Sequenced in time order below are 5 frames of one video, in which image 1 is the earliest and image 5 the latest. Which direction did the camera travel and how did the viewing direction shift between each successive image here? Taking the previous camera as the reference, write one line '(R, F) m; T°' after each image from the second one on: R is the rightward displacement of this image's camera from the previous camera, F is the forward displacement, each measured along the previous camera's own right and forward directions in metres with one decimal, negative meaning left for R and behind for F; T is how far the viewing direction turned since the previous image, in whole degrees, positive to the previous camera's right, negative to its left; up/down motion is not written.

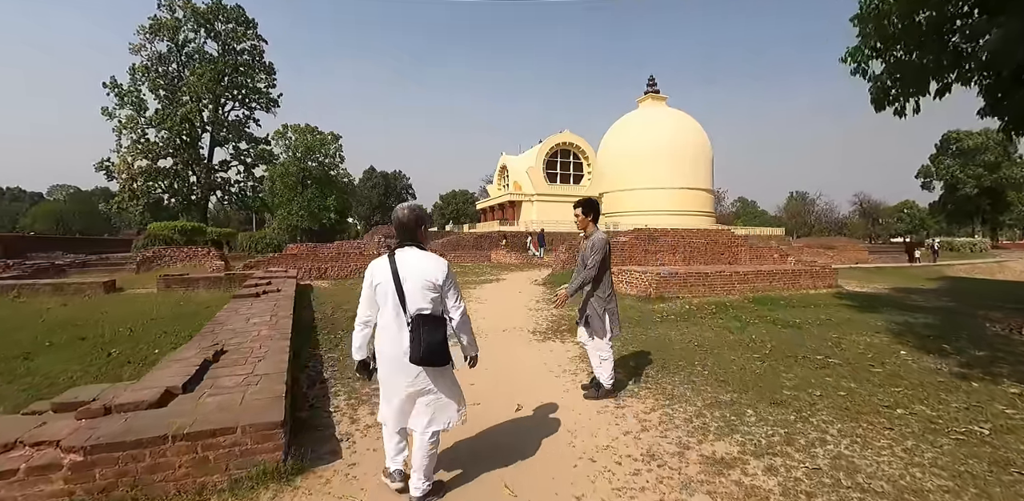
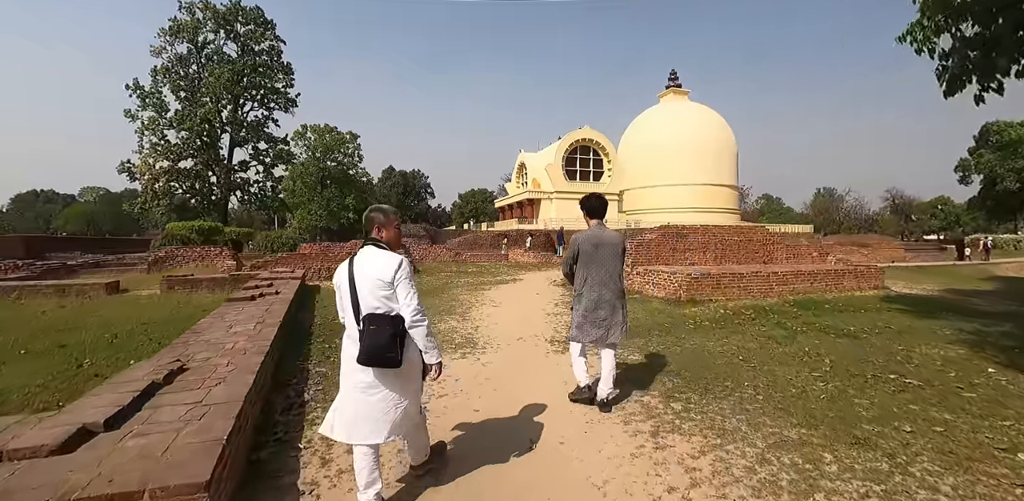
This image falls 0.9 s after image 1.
(0.0, +0.7) m; -2°
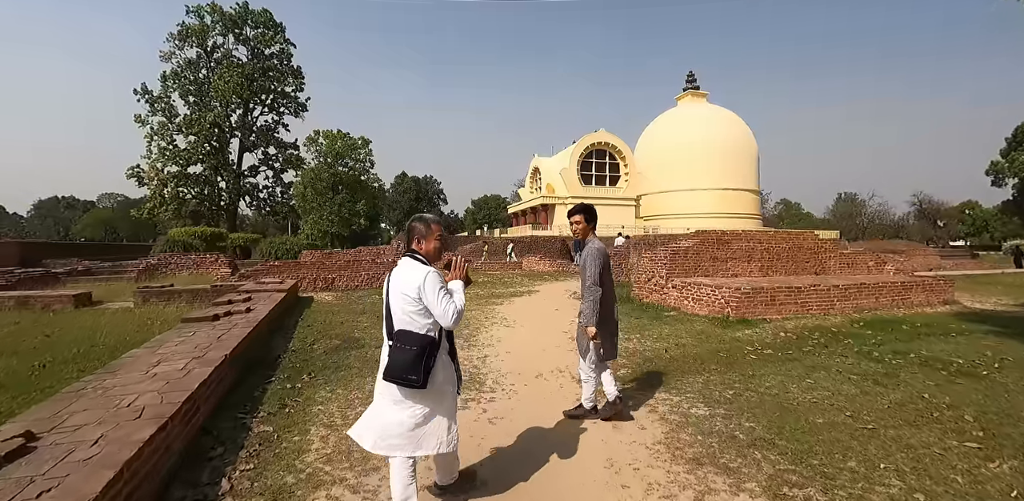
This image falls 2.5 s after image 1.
(0.0, +1.2) m; -2°
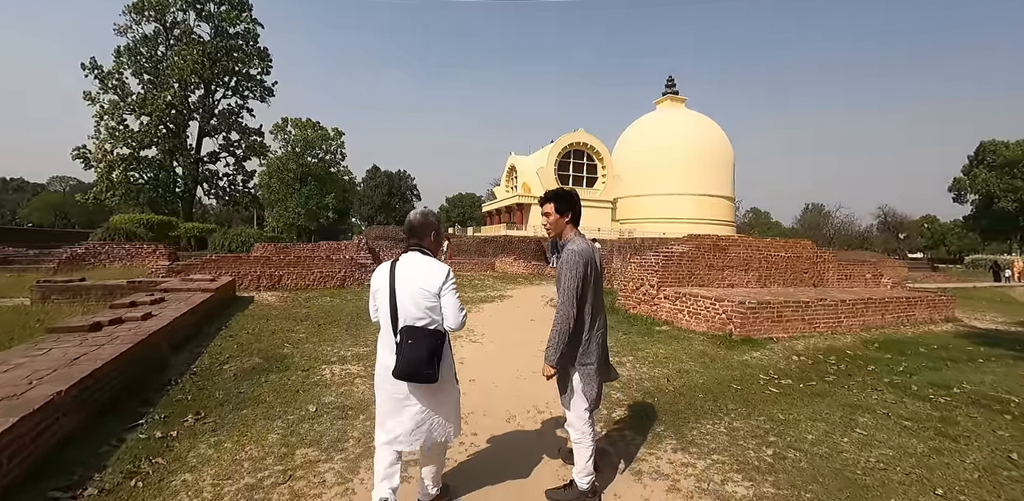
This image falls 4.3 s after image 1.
(+0.1, +1.1) m; +3°
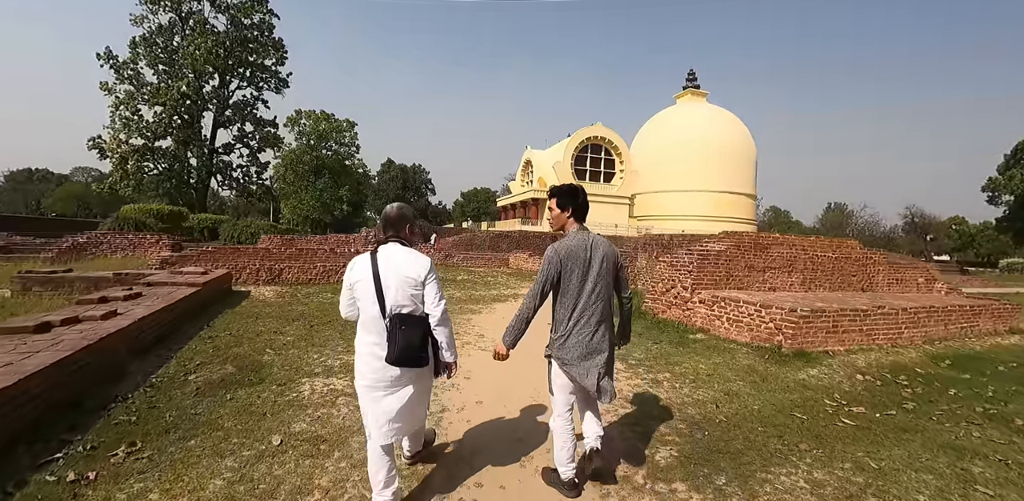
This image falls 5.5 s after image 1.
(0.0, +0.7) m; -2°
